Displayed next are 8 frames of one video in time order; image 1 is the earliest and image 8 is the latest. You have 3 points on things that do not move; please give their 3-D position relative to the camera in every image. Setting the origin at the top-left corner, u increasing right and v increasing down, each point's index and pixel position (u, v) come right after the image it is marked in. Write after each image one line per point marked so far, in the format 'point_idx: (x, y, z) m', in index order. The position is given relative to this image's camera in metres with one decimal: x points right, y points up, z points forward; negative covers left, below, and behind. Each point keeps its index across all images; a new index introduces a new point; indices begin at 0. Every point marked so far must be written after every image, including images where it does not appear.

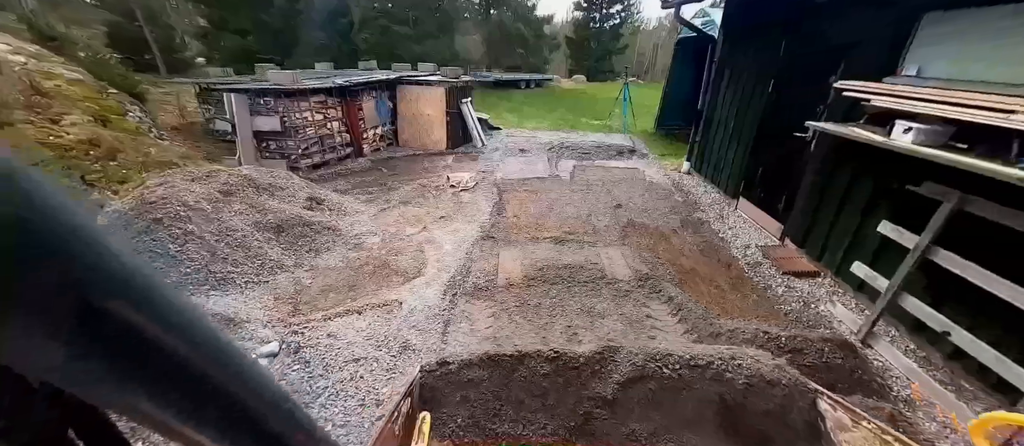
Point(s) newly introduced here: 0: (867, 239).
0: (+4.0, -0.2, +3.9) m
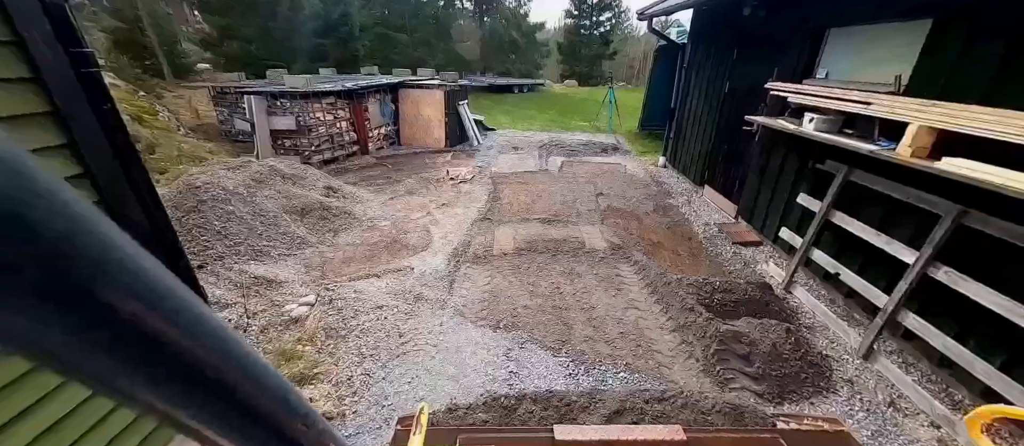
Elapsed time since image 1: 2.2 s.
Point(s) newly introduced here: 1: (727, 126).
0: (+3.9, +0.2, +4.8) m
1: (+4.1, +1.8, +6.7) m
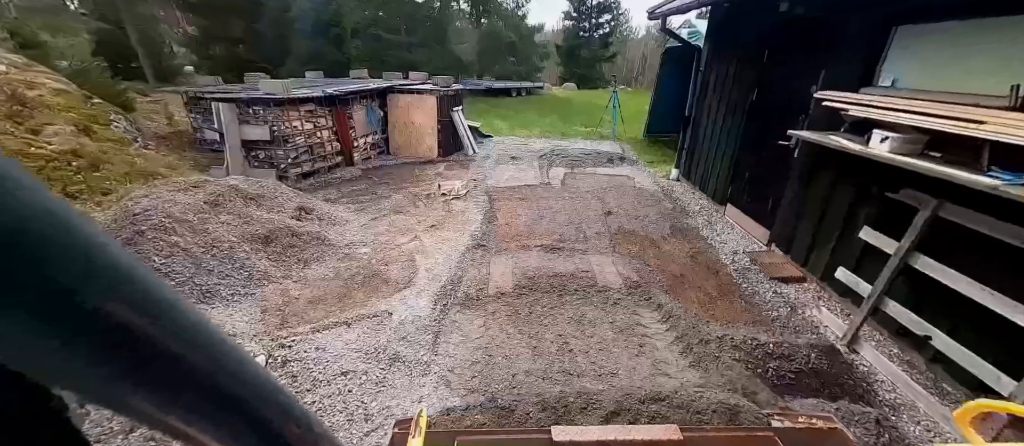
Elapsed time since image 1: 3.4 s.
0: (+3.9, -0.3, +4.0) m
1: (+4.0, +1.4, +5.8) m
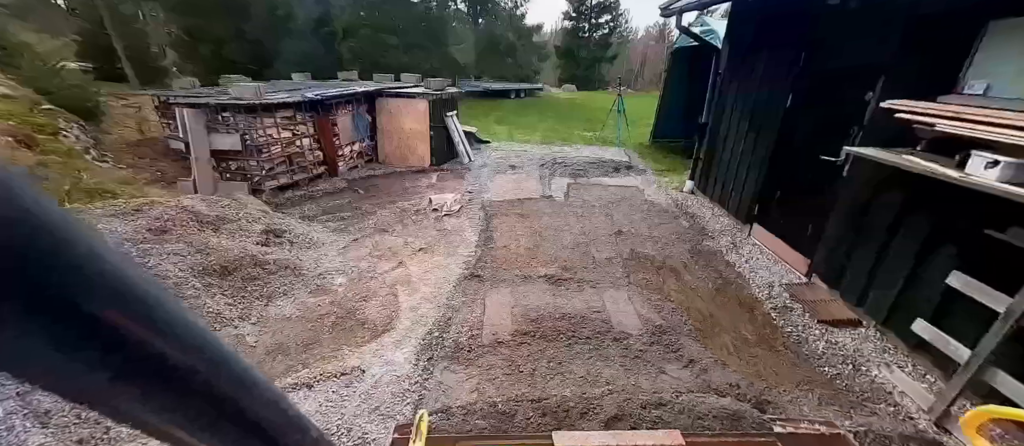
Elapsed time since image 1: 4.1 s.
0: (+3.8, -0.6, +3.3) m
1: (+4.0, +1.0, +5.1) m
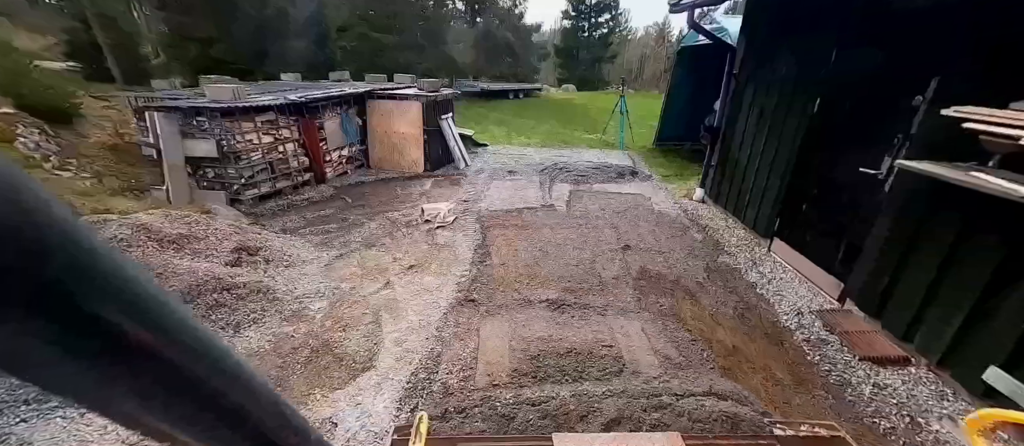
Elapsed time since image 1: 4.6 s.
0: (+3.8, -0.8, +2.8) m
1: (+4.0, +0.8, +4.6) m
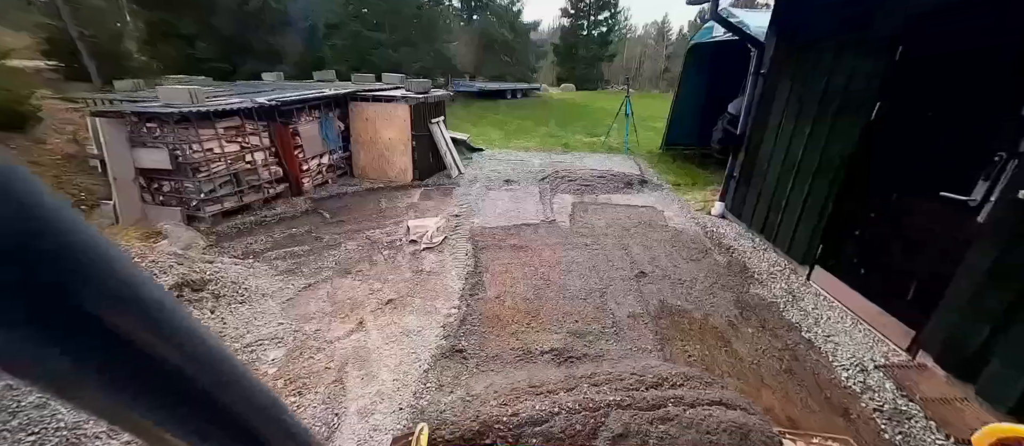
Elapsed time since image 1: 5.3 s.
0: (+3.8, -1.2, +2.0) m
1: (+4.0, +0.5, +3.8) m
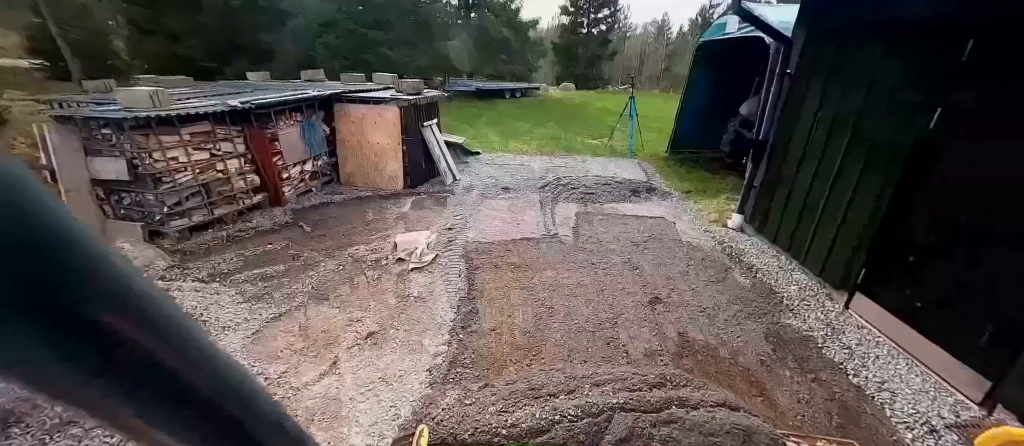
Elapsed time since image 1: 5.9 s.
0: (+3.8, -1.4, +1.4) m
1: (+3.9, +0.2, +3.3) m
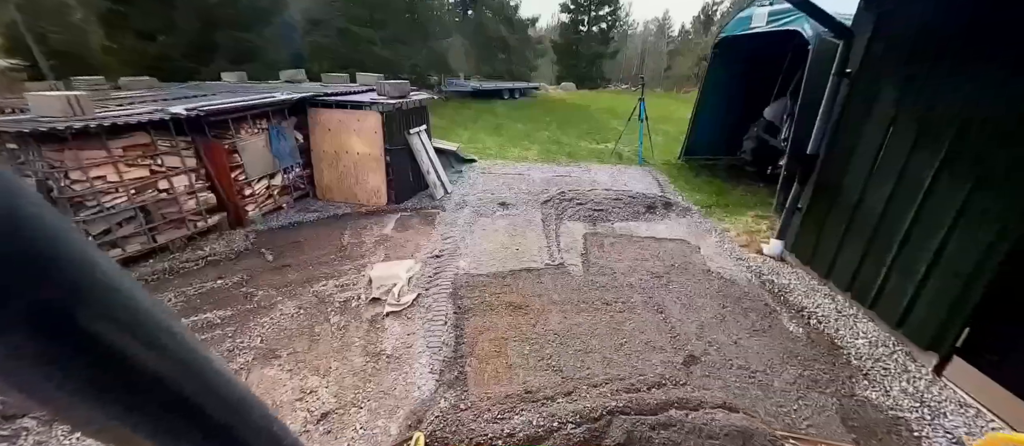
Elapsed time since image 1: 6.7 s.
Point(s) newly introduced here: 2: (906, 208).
0: (+3.8, -1.8, +0.5) m
1: (+3.9, -0.2, +2.3) m
2: (+3.9, +0.1, +3.4) m
